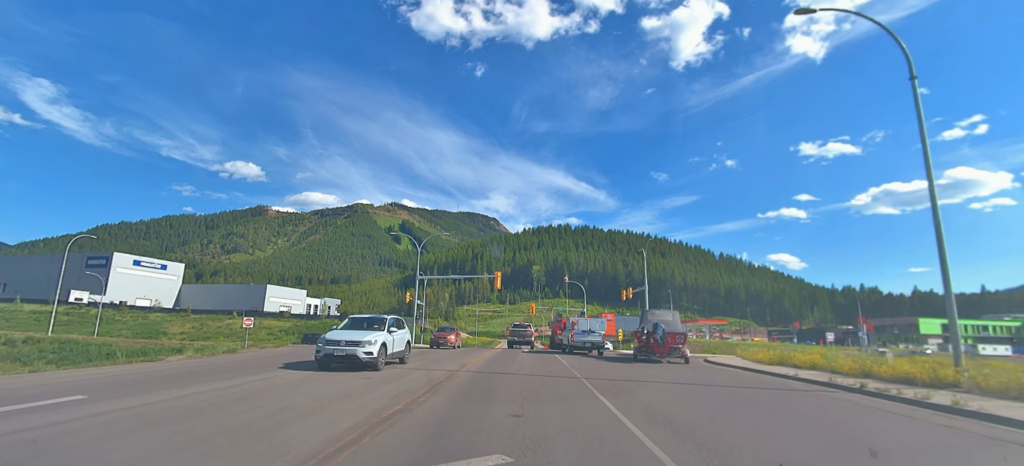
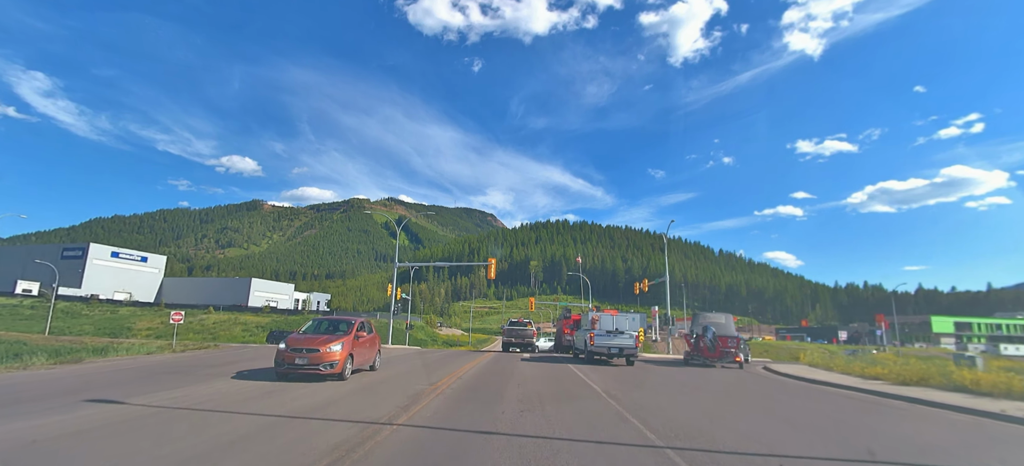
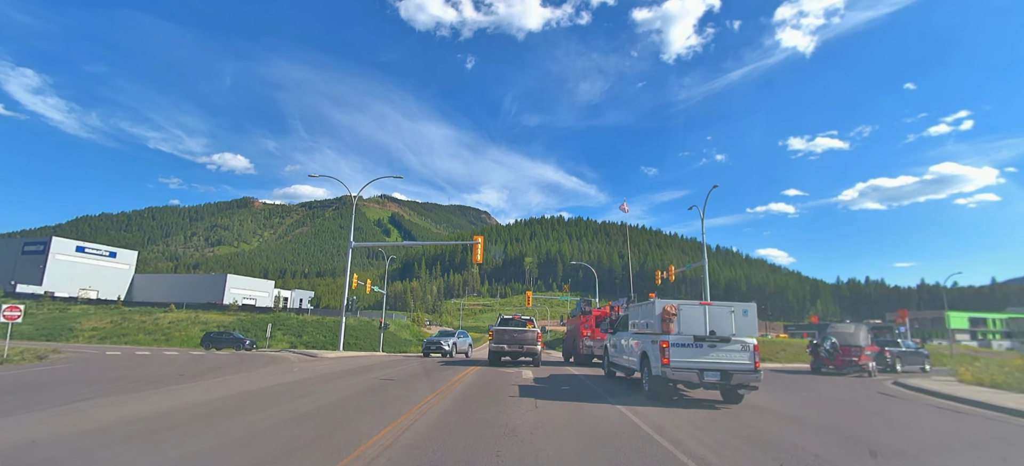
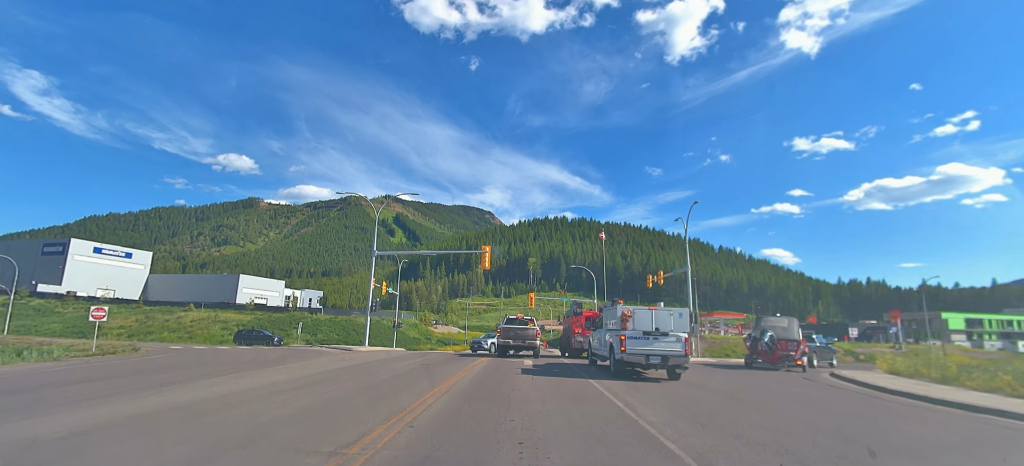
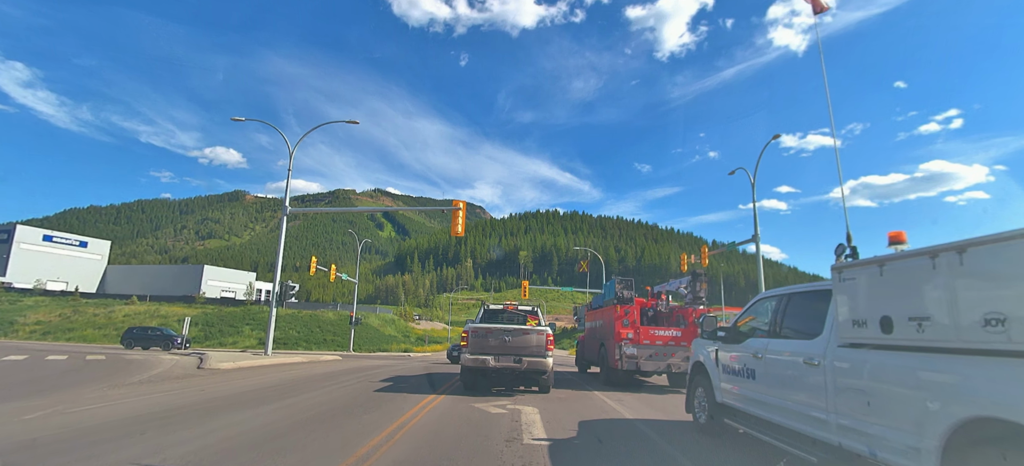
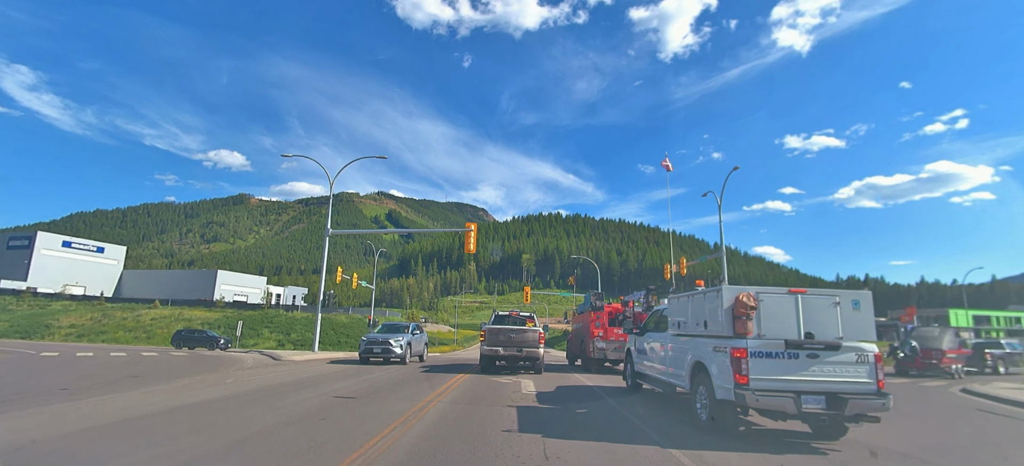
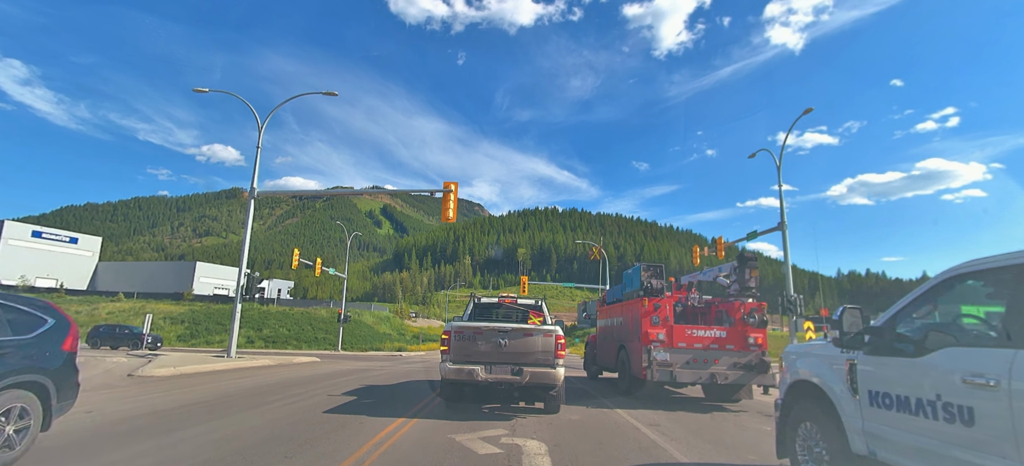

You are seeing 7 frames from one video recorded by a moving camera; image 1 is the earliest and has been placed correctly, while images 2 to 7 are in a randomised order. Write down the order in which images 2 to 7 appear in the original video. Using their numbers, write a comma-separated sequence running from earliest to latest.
2, 4, 3, 6, 5, 7
